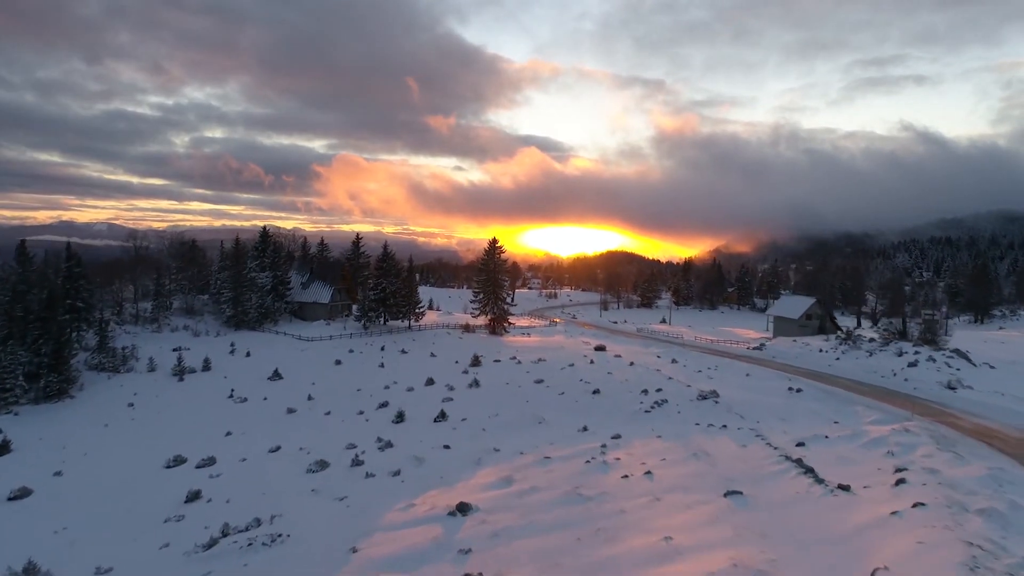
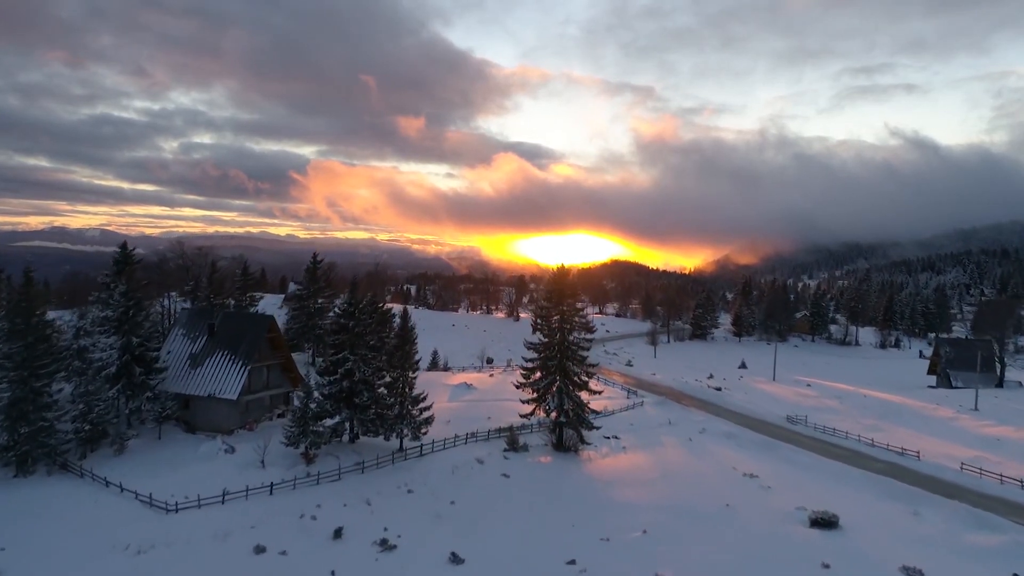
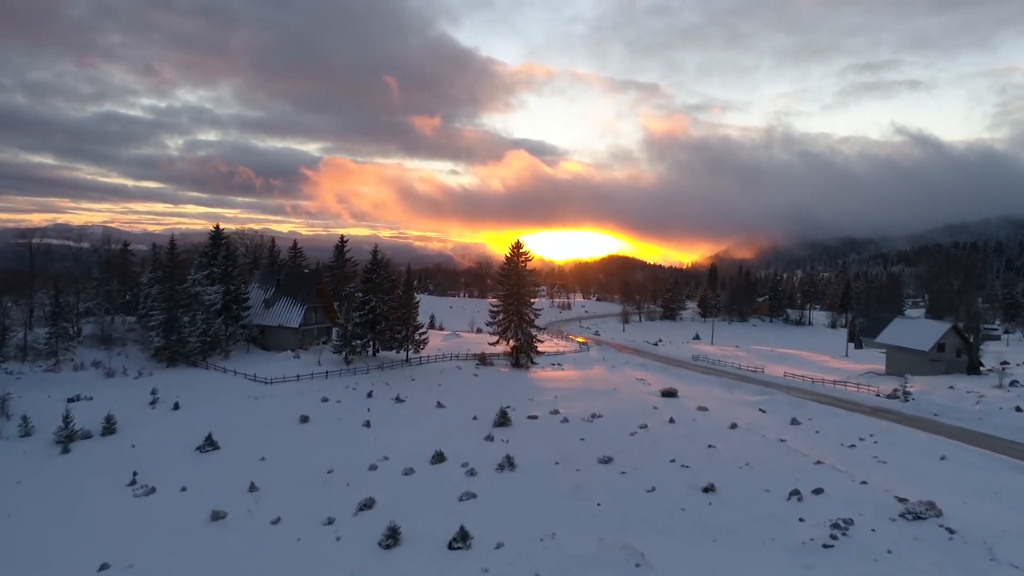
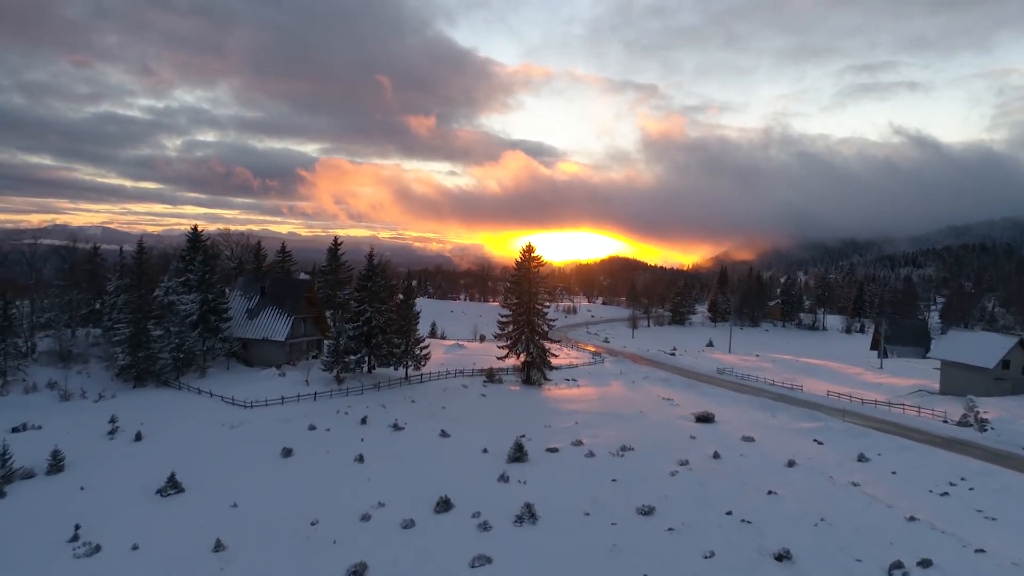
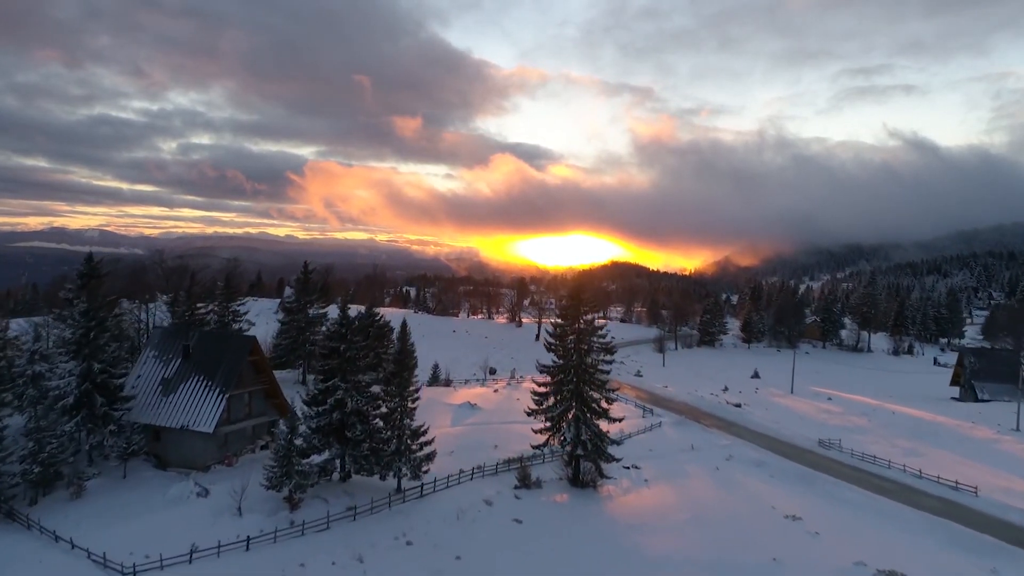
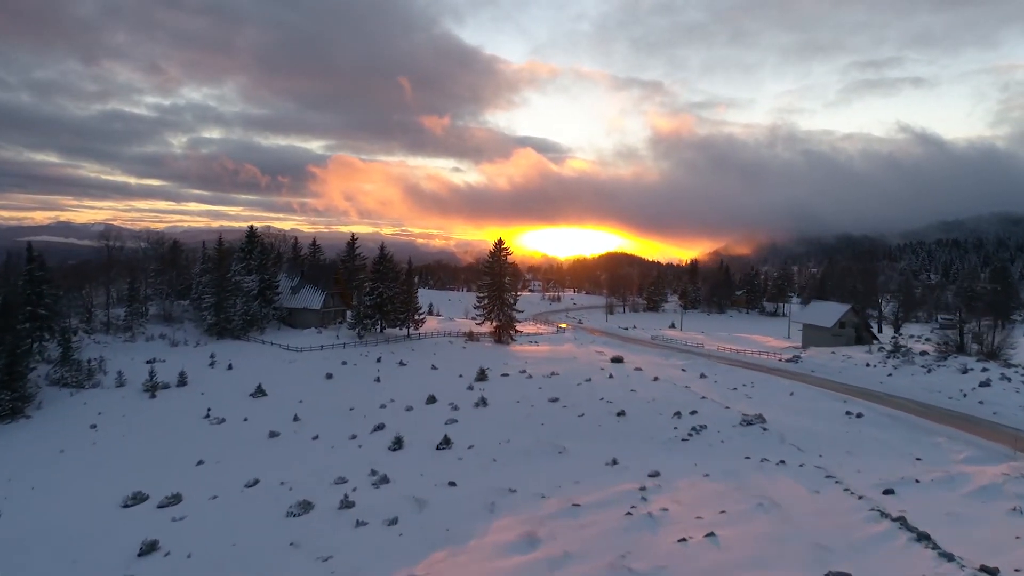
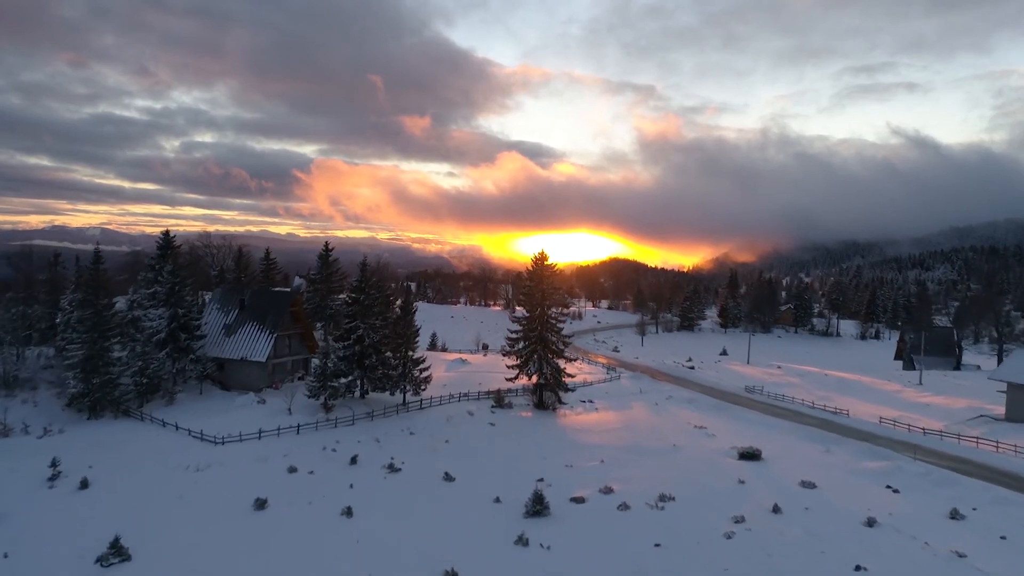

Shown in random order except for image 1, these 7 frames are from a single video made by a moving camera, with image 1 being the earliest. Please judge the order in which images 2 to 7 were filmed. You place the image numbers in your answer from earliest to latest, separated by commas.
6, 3, 4, 7, 2, 5
